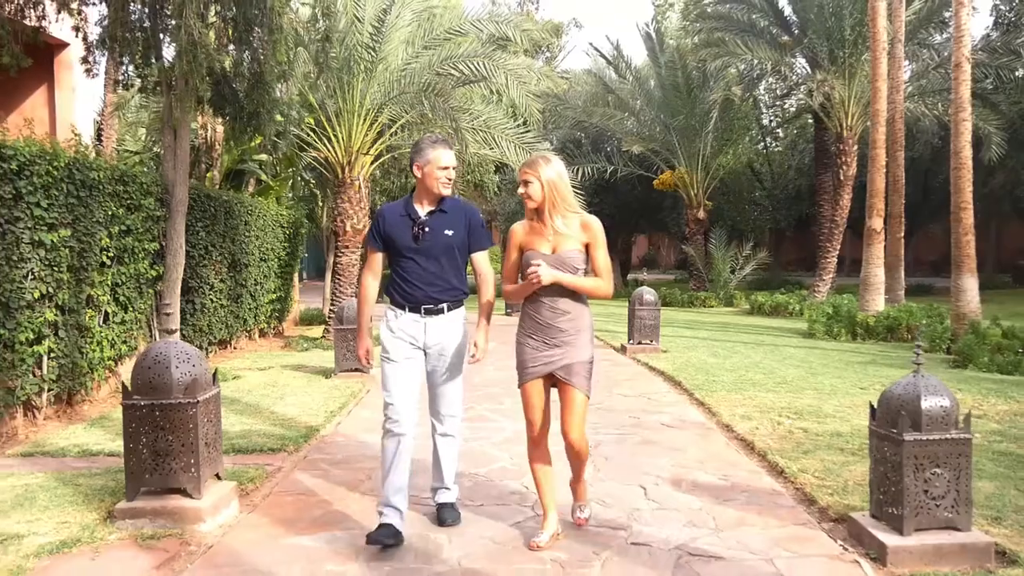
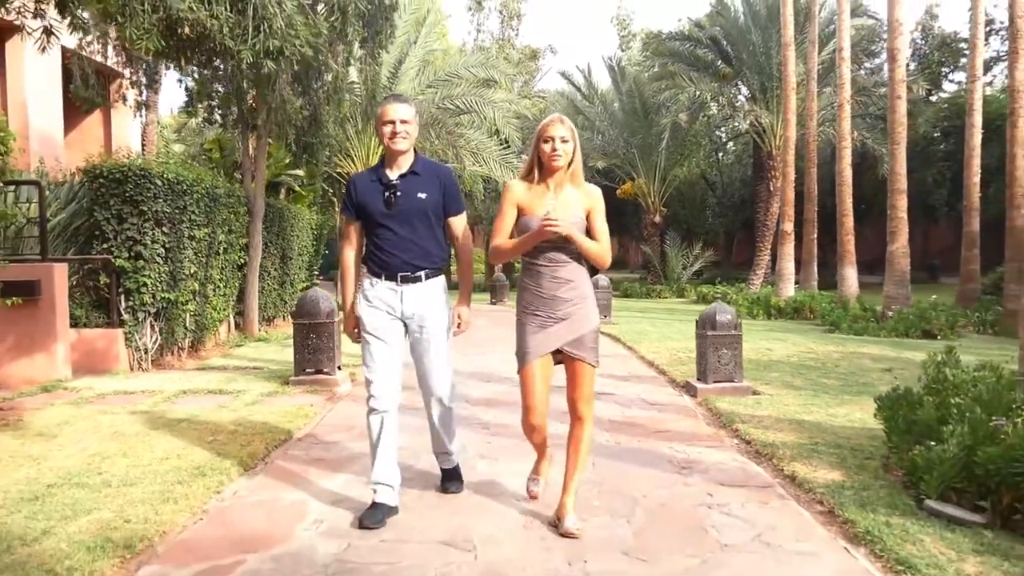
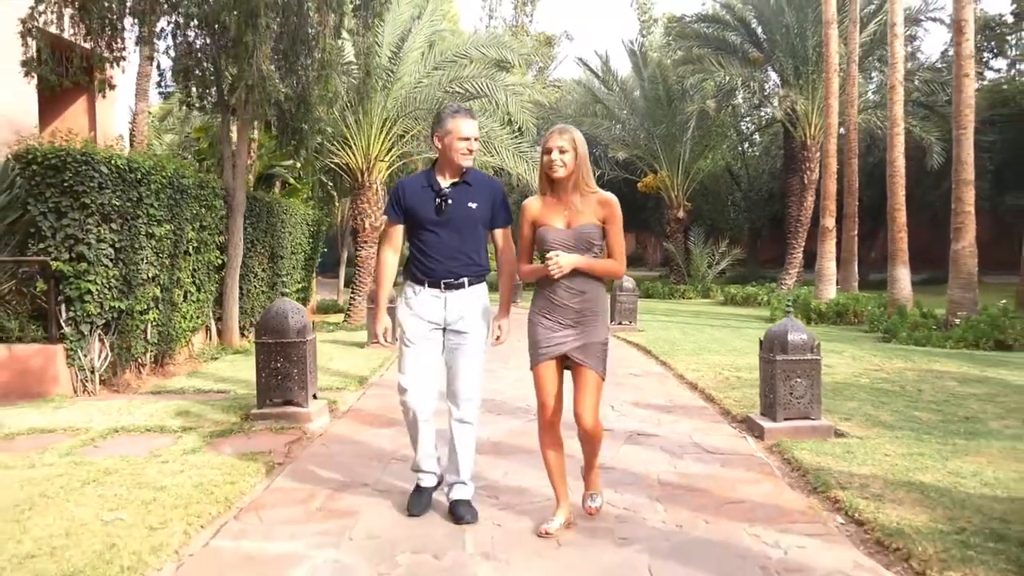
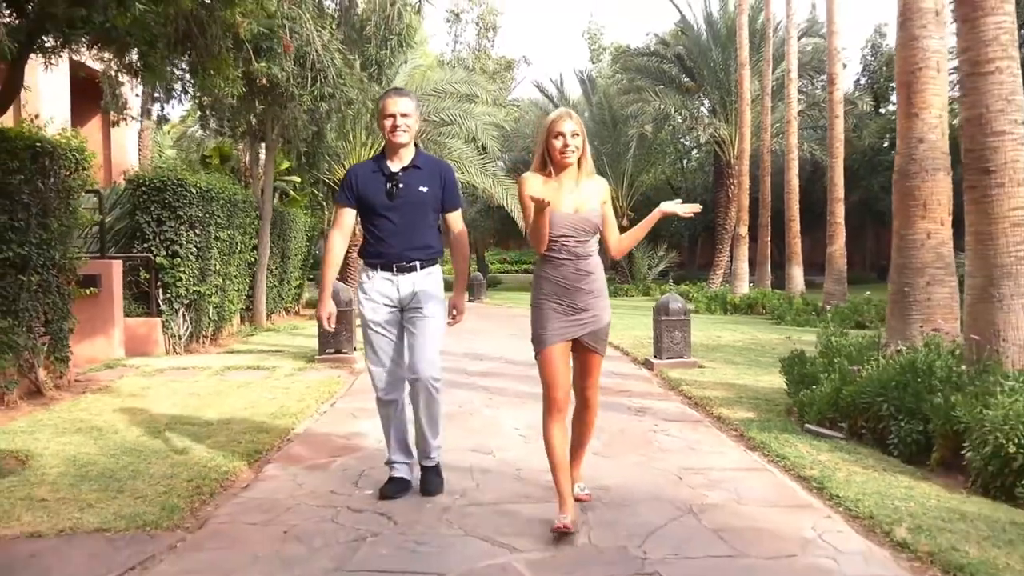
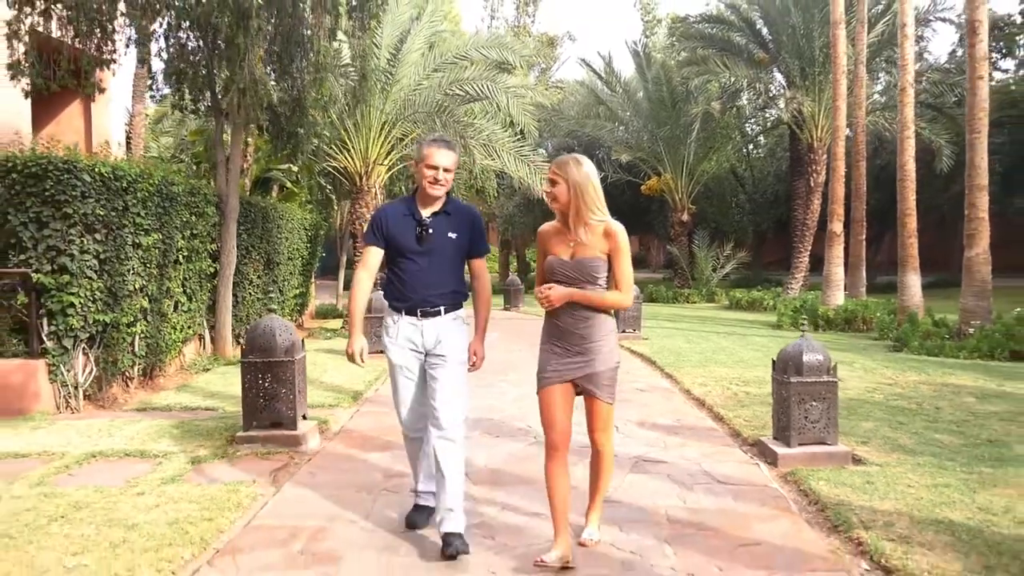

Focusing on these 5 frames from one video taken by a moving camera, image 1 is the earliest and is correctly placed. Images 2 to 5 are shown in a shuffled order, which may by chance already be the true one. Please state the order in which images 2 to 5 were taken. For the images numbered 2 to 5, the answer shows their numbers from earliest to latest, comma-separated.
5, 3, 2, 4
